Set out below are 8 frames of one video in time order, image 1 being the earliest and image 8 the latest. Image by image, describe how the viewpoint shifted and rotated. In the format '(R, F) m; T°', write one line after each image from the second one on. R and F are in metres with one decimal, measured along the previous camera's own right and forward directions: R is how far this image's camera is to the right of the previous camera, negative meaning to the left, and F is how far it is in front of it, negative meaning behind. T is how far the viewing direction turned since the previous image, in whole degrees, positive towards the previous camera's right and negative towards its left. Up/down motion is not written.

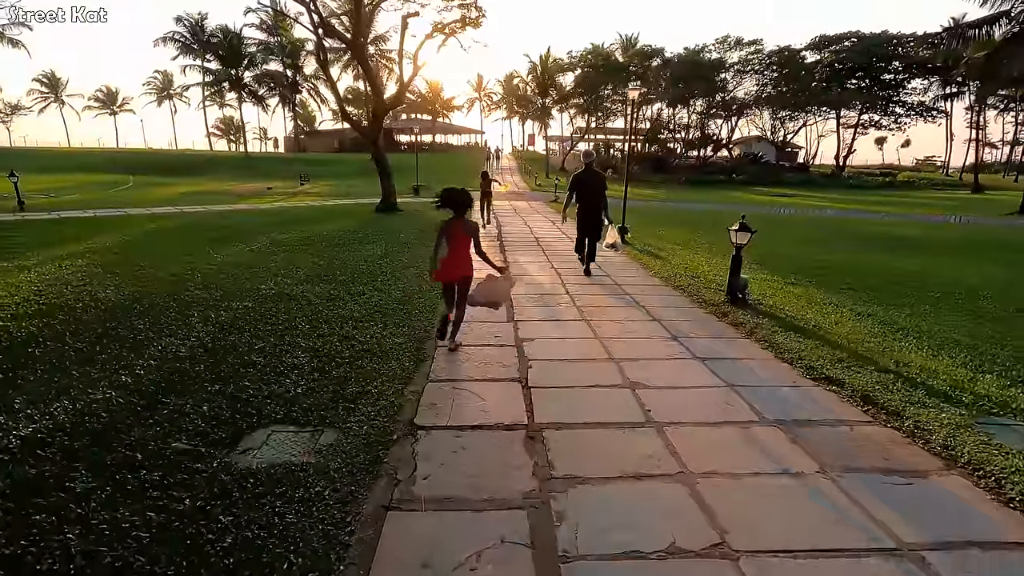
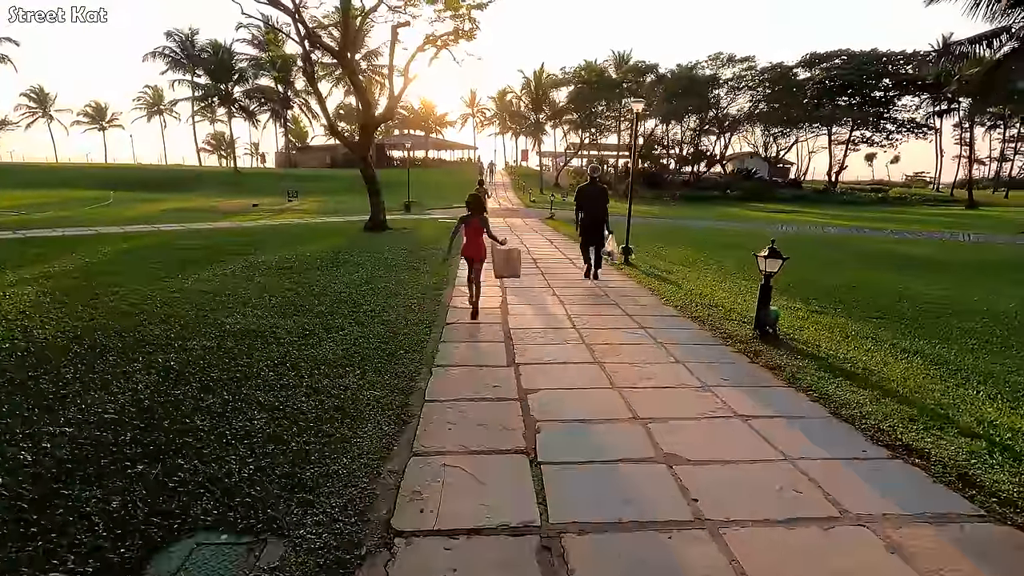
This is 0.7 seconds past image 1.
(-0.1, +0.8) m; +1°
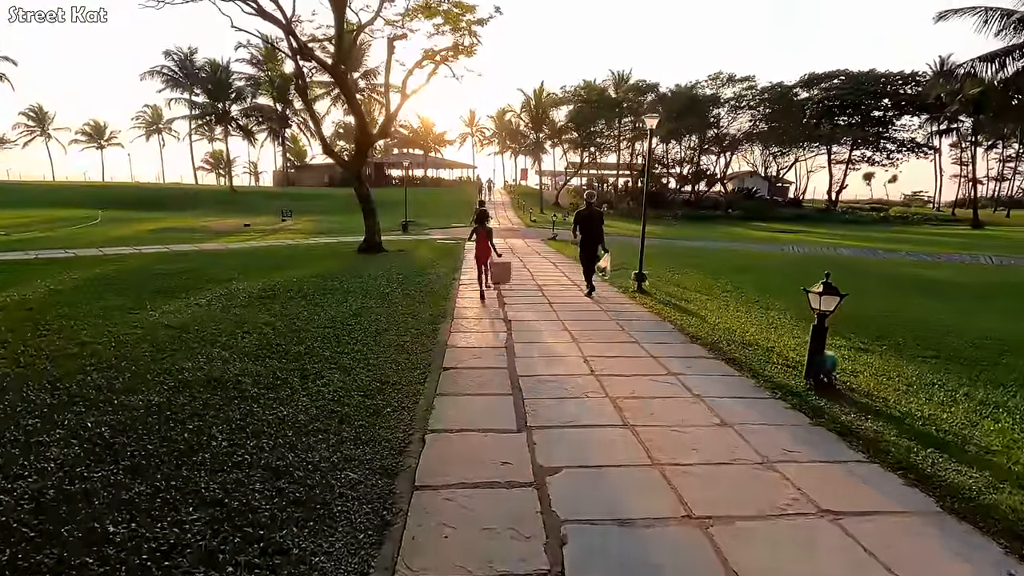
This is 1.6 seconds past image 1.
(-0.1, +0.8) m; 0°
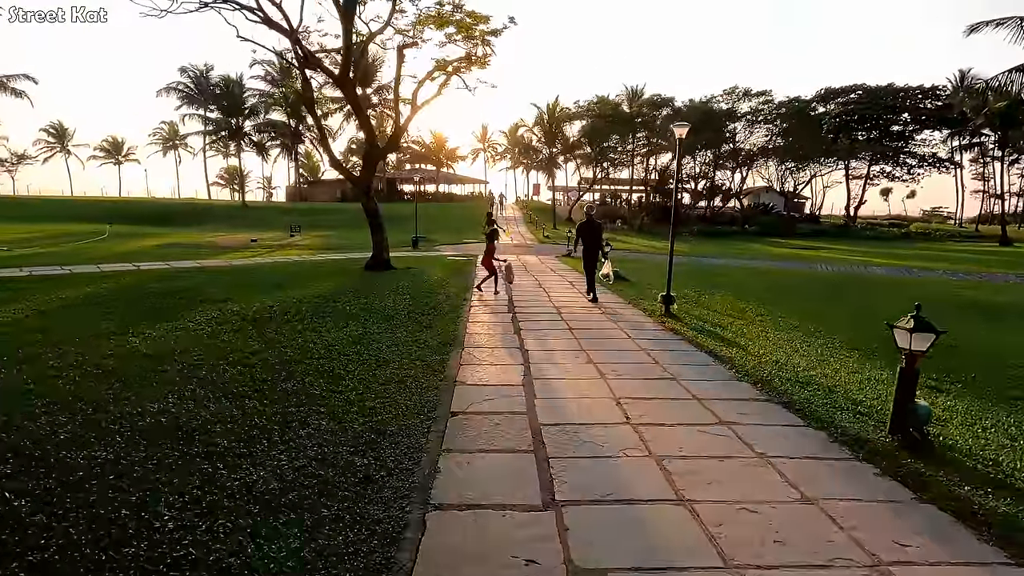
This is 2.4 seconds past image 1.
(-0.1, +0.8) m; -1°
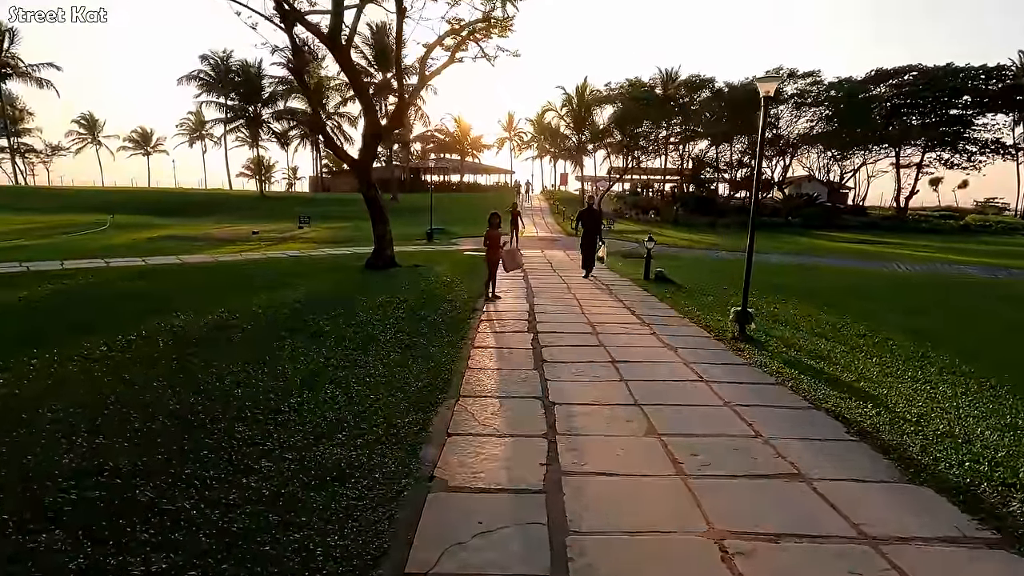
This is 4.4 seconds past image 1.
(+0.1, +2.1) m; -3°
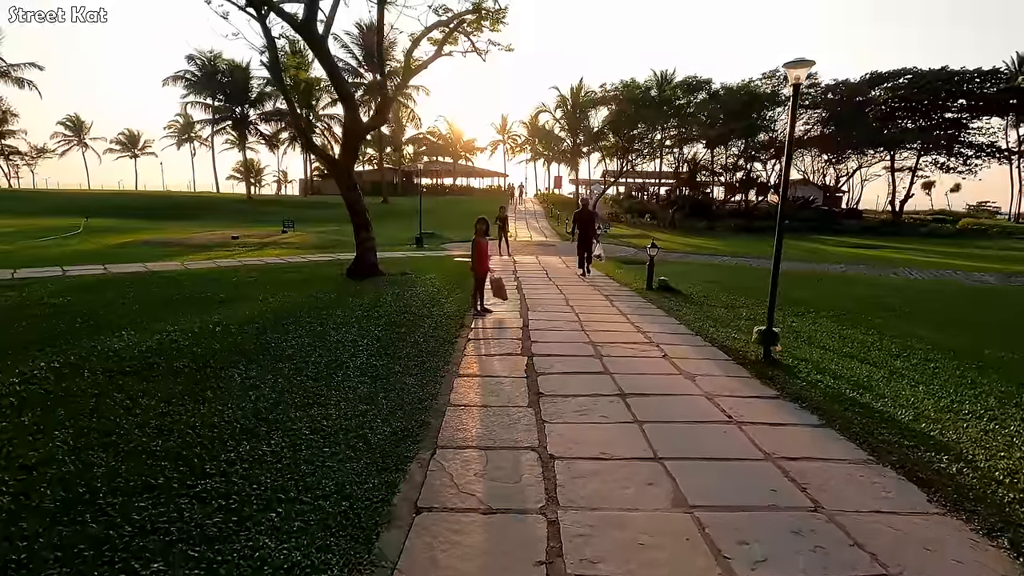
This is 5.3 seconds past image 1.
(0.0, +0.9) m; +1°
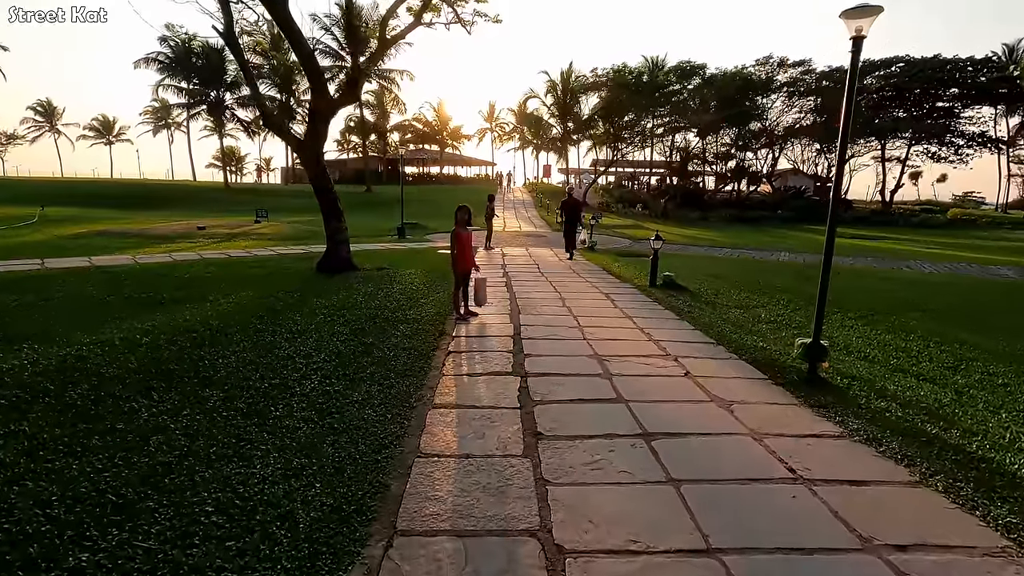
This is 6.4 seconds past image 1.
(0.0, +1.1) m; +1°
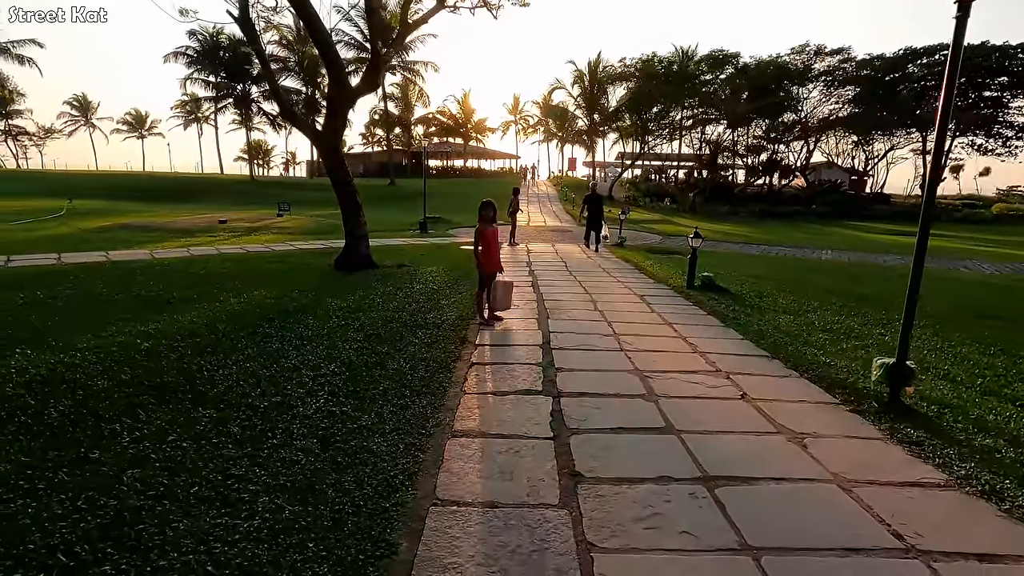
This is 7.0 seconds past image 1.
(-0.1, +0.6) m; -2°
